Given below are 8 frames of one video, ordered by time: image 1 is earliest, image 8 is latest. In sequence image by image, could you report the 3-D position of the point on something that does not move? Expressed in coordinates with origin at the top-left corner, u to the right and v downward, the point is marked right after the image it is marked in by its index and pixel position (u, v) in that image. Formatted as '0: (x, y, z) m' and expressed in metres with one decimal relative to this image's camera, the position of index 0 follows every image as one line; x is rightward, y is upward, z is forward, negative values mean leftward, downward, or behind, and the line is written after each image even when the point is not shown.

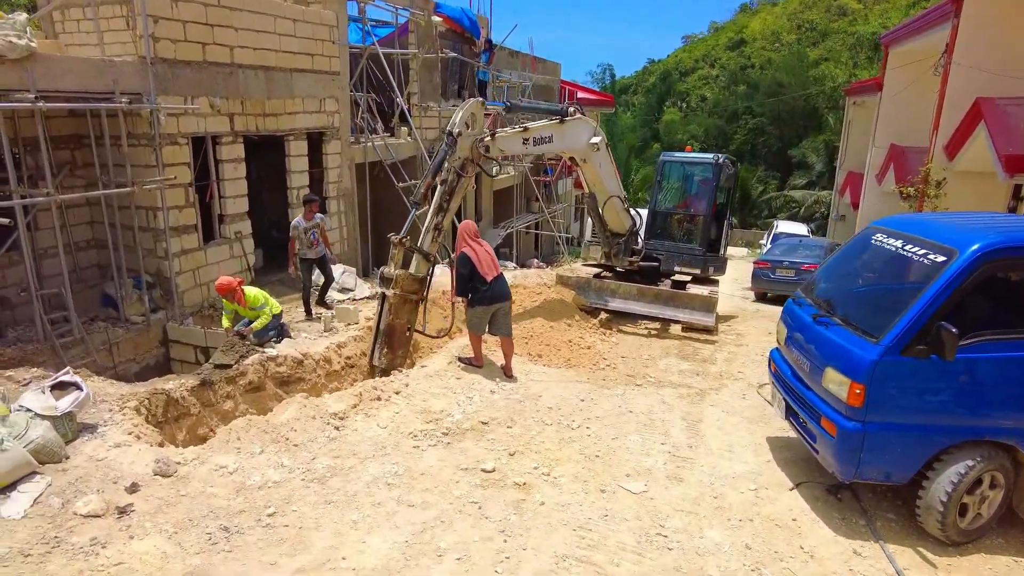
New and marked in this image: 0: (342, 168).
0: (-2.6, +1.8, +10.0) m
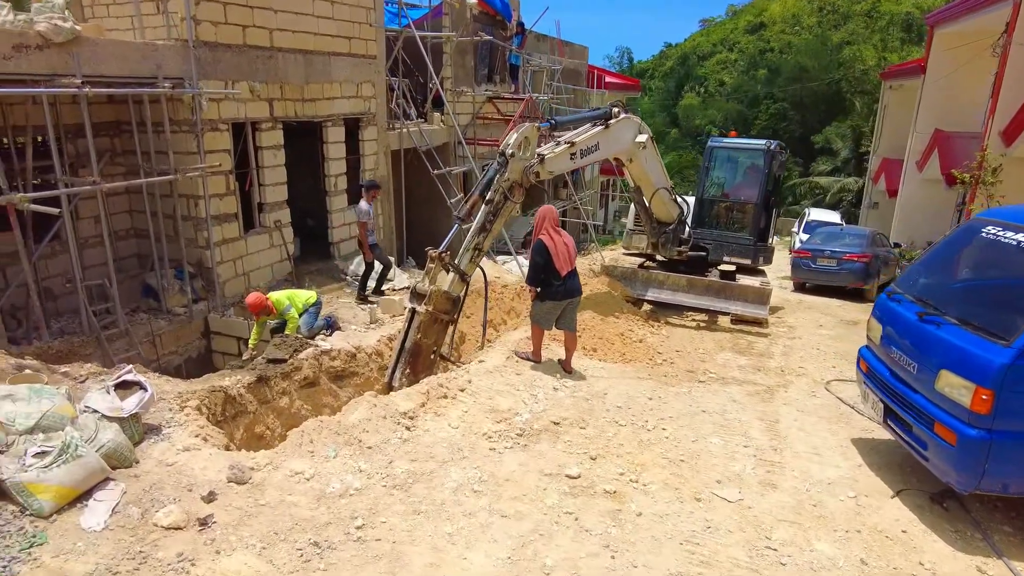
0: (-2.0, +2.0, +9.8) m
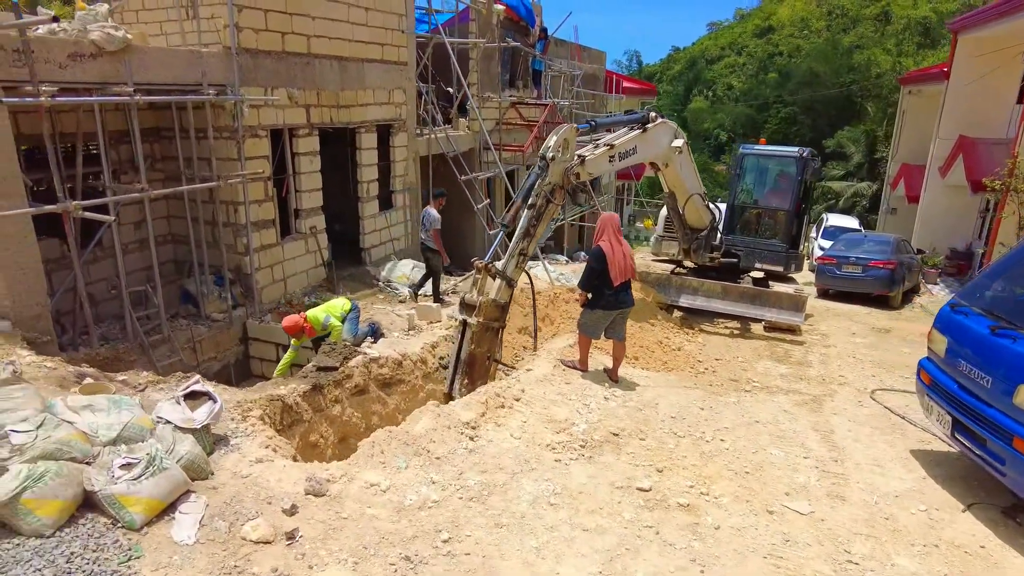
0: (-1.6, +1.9, +9.8) m
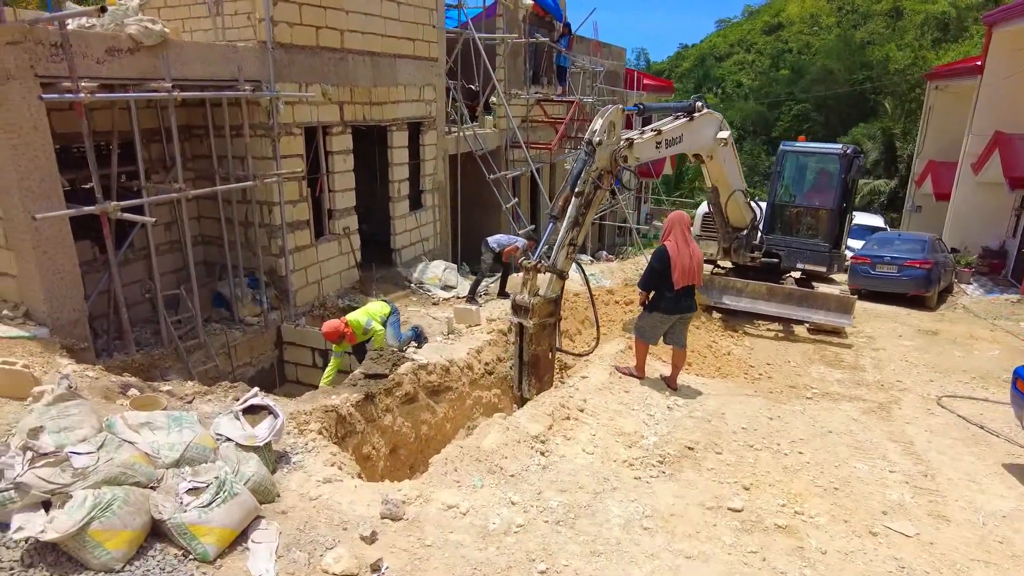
0: (-1.1, +1.9, +9.5) m
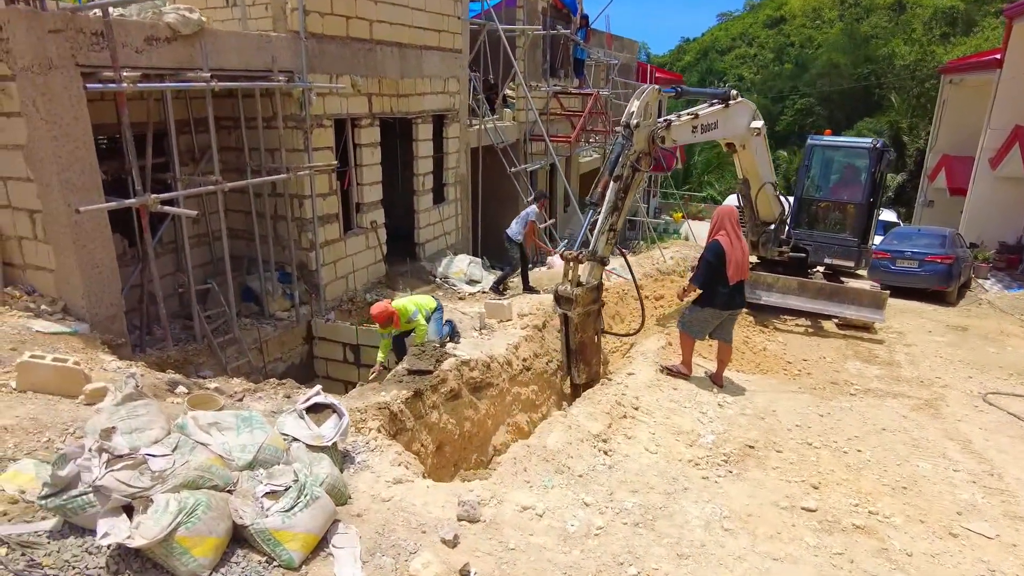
0: (-0.7, +1.9, +9.4) m
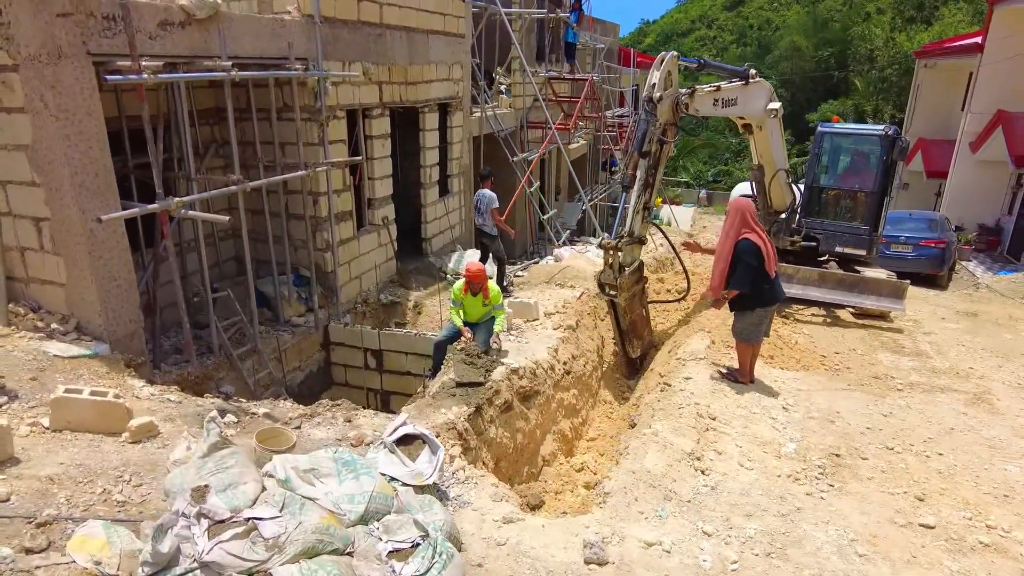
0: (-0.7, +2.0, +9.0) m
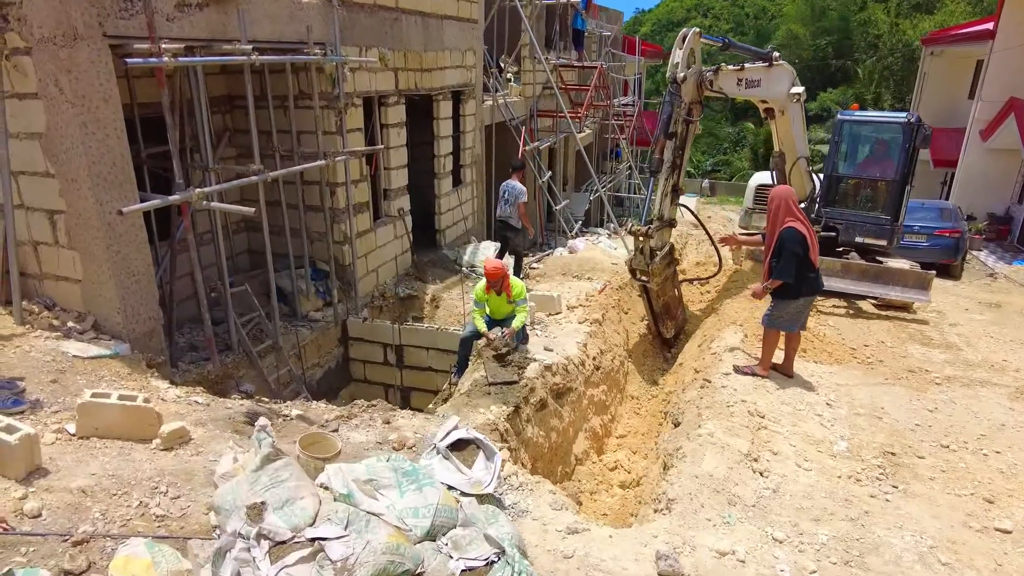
0: (-0.5, +2.1, +8.8) m
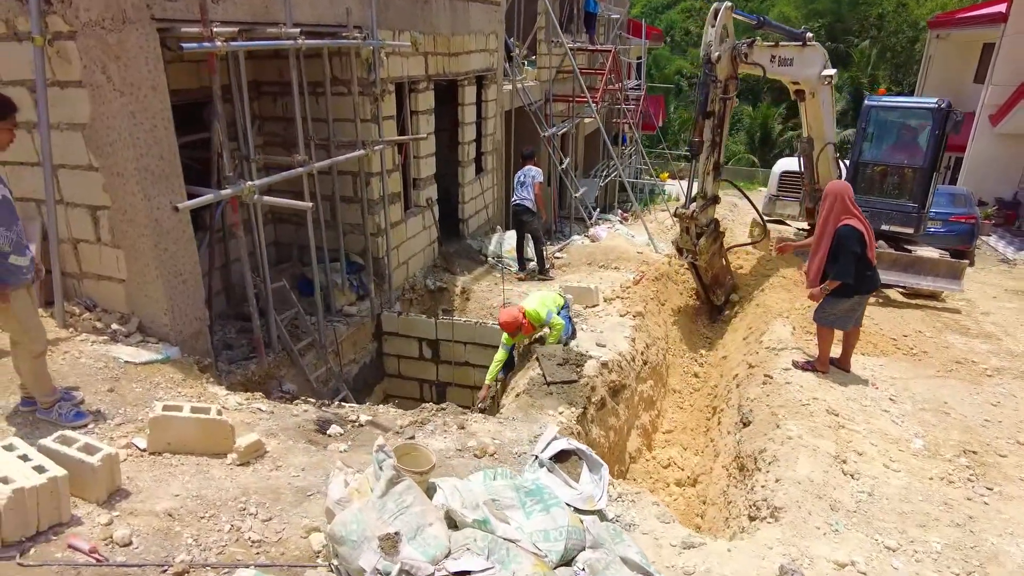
0: (-0.2, +2.2, +8.6) m
